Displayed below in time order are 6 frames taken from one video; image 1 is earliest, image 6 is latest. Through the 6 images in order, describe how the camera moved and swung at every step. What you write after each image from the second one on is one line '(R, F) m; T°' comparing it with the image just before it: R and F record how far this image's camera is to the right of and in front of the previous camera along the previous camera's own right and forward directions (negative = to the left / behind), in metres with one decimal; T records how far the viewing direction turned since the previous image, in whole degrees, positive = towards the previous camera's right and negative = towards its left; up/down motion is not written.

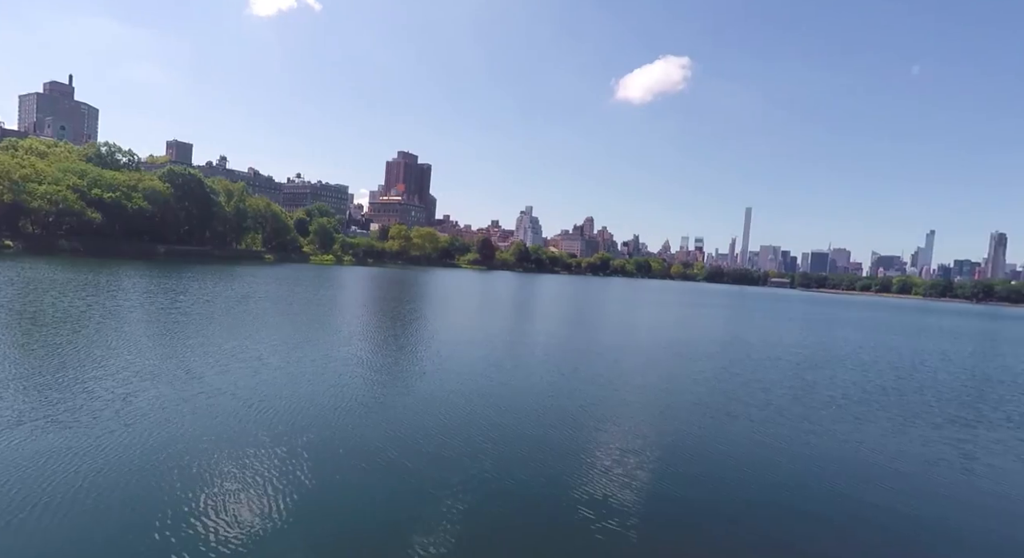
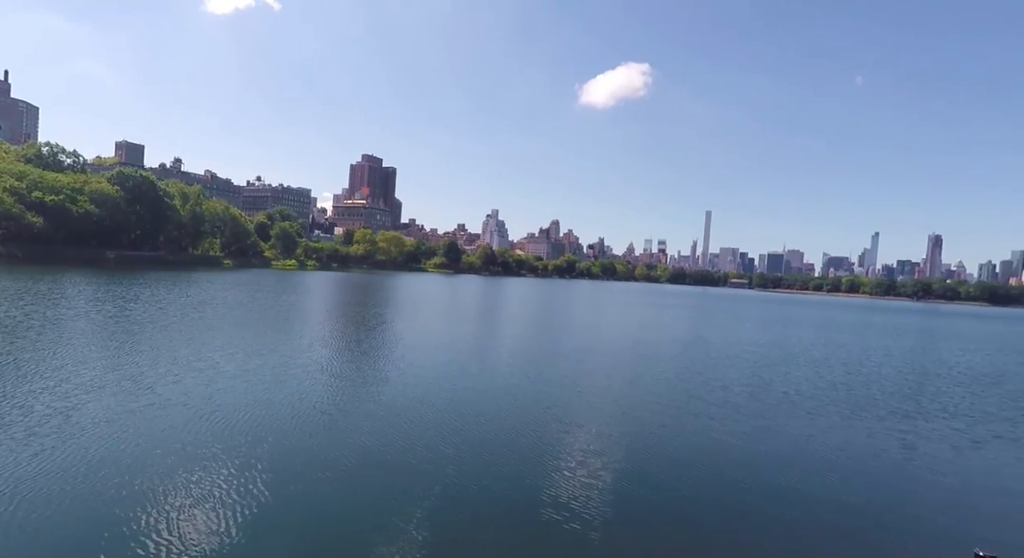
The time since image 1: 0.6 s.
(-0.9, -0.1) m; +4°
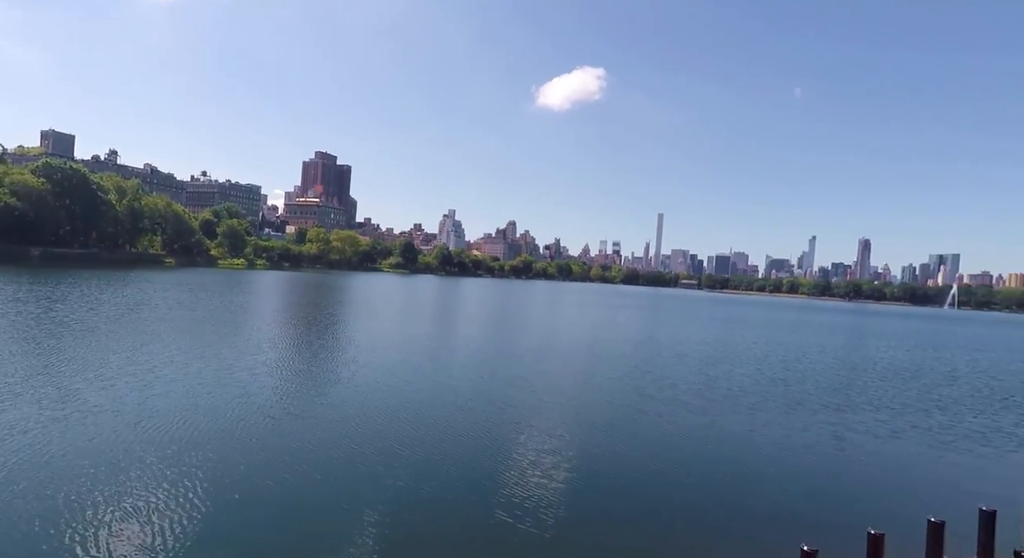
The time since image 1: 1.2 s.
(-1.1, +0.1) m; +6°
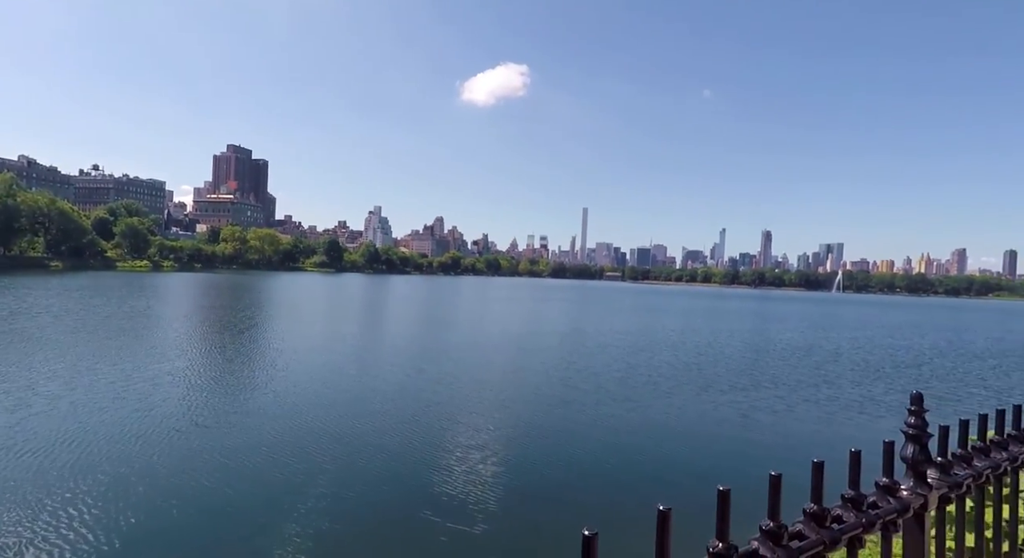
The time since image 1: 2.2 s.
(-2.4, -4.5) m; -18°
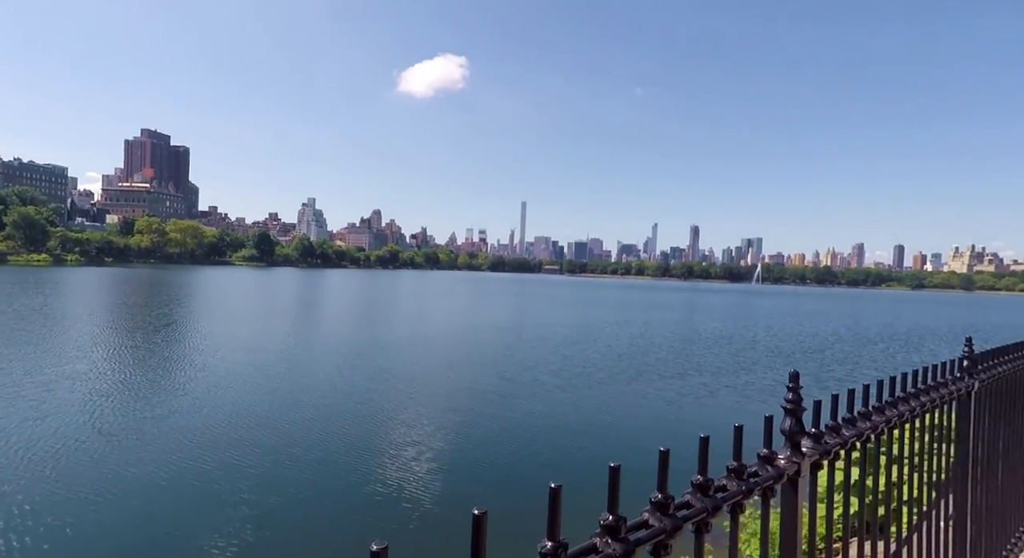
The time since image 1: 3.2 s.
(+0.5, -0.4) m; +6°
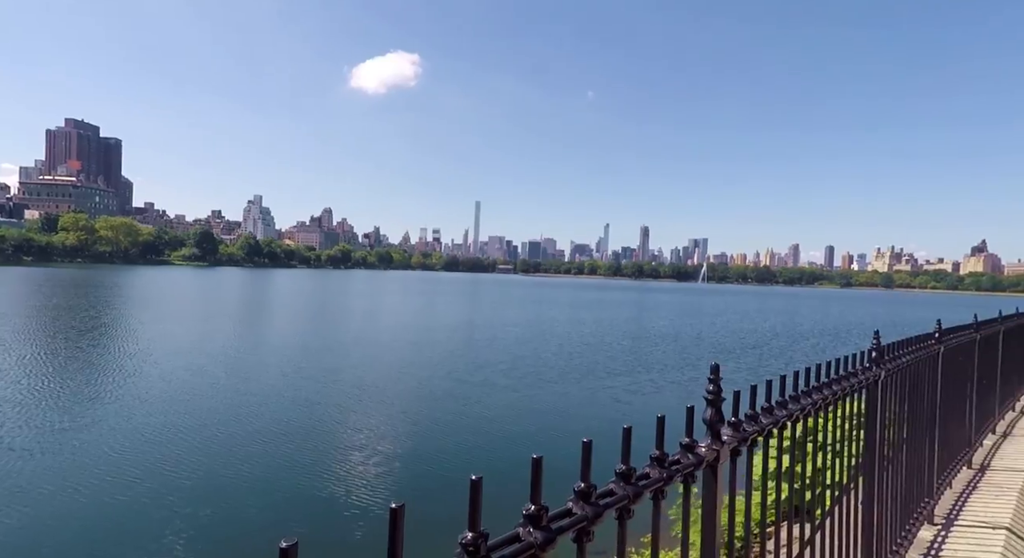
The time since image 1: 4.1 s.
(+0.4, -0.2) m; +5°
